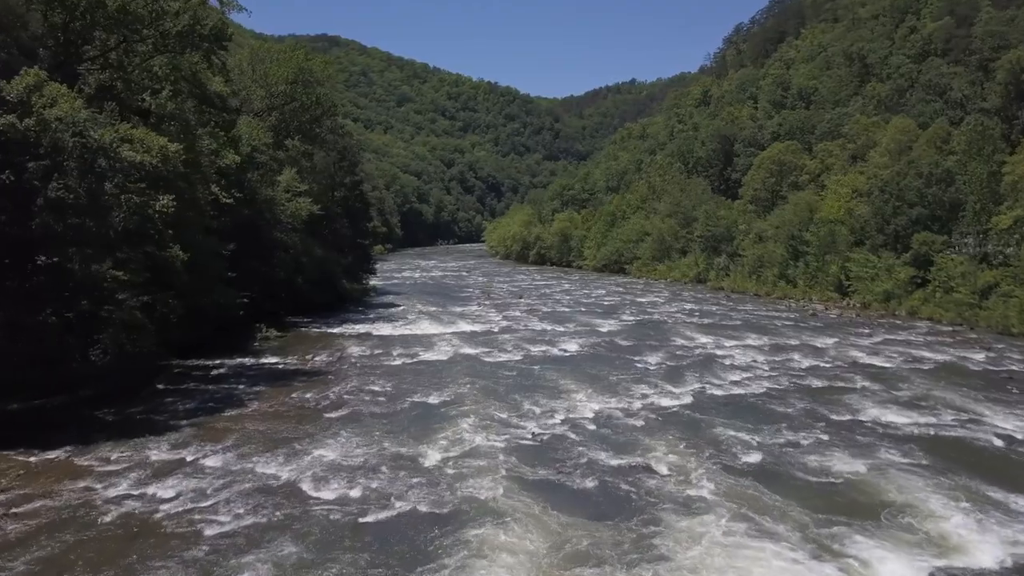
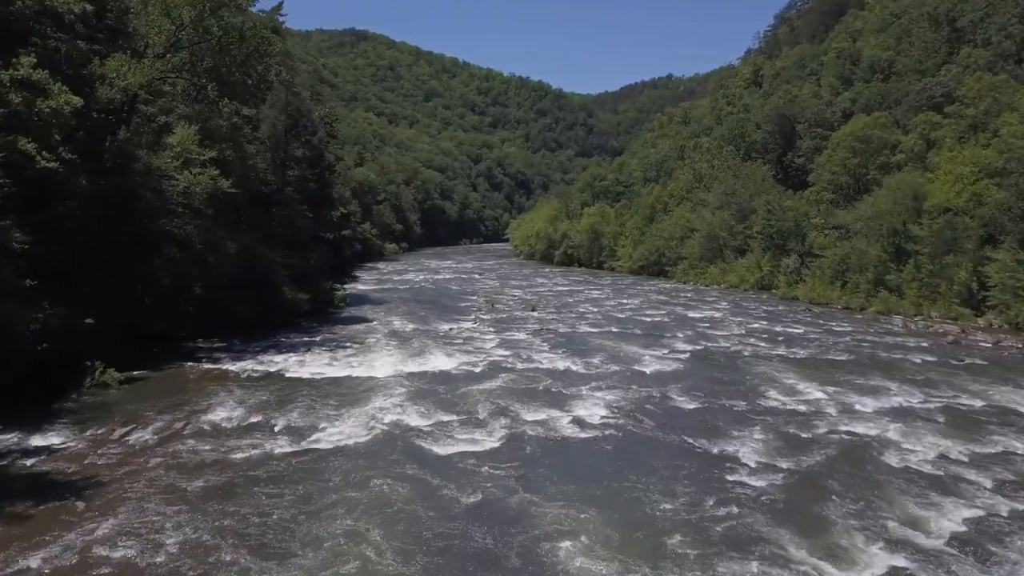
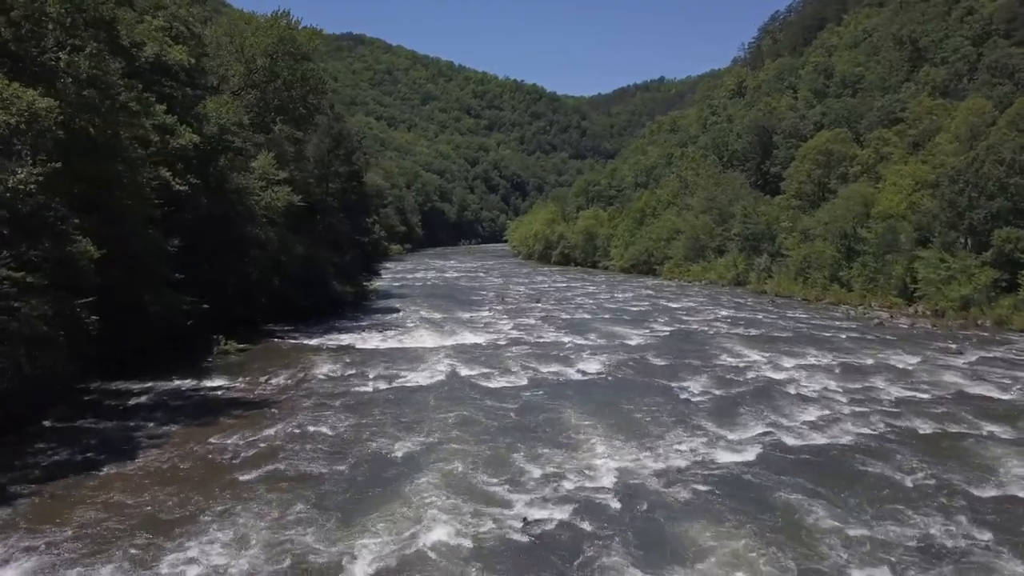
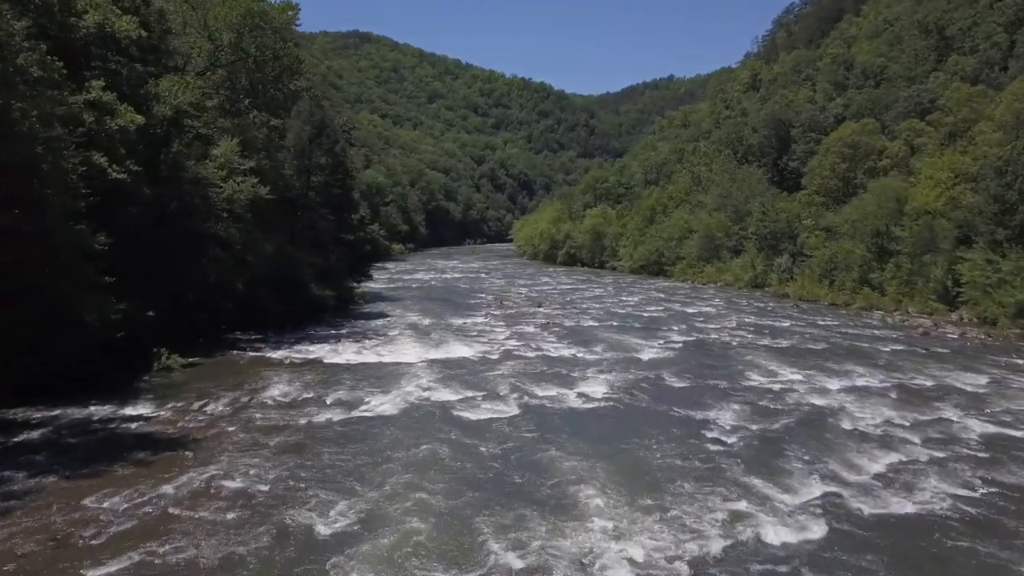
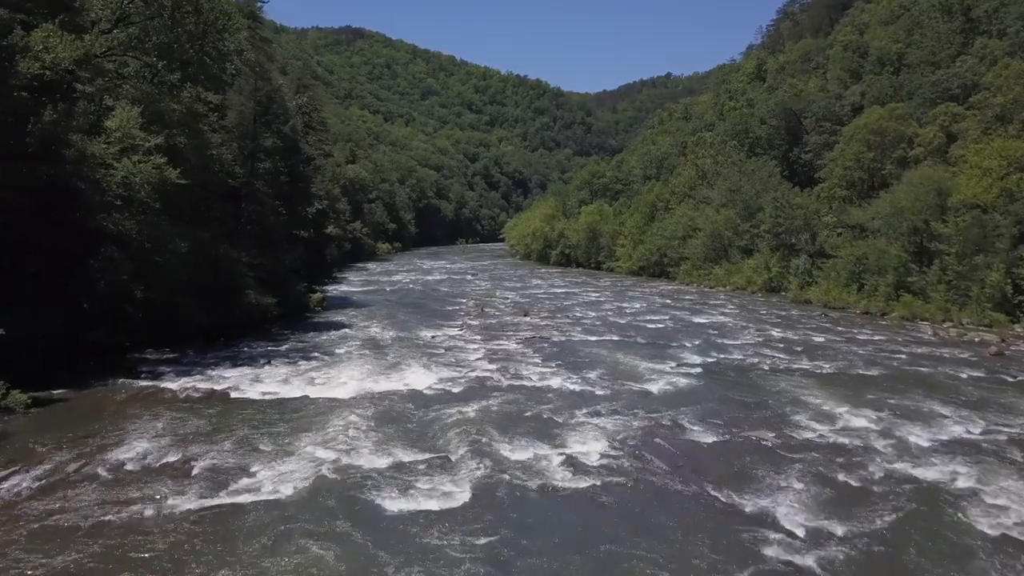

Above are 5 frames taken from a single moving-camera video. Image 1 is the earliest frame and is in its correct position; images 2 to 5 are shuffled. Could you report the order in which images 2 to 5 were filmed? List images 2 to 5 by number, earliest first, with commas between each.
3, 4, 2, 5
